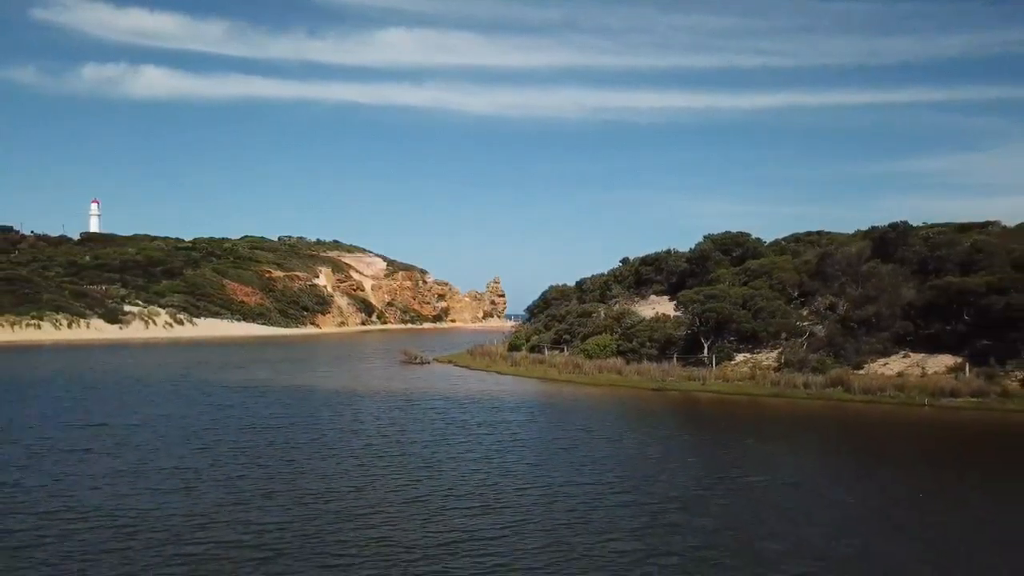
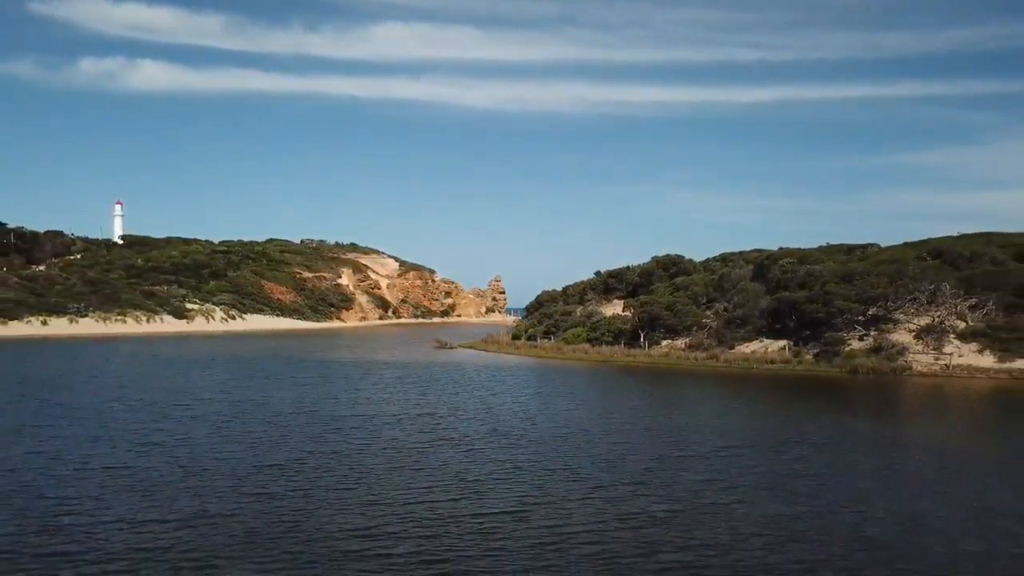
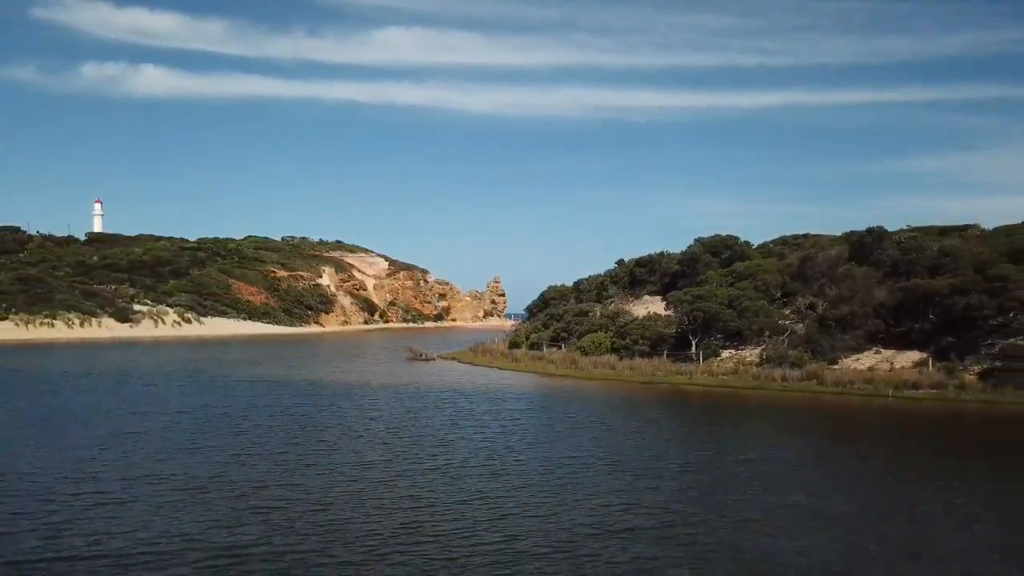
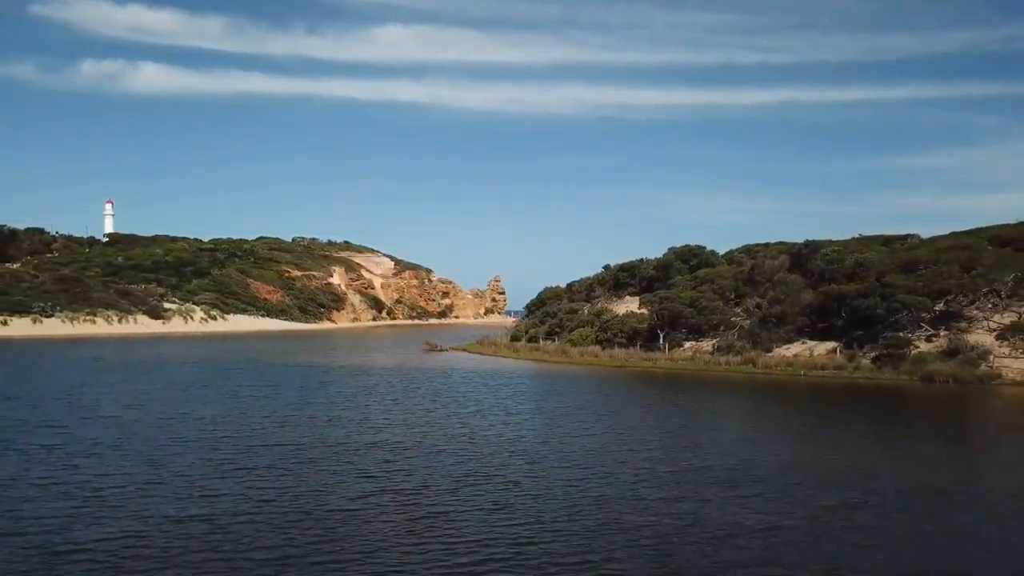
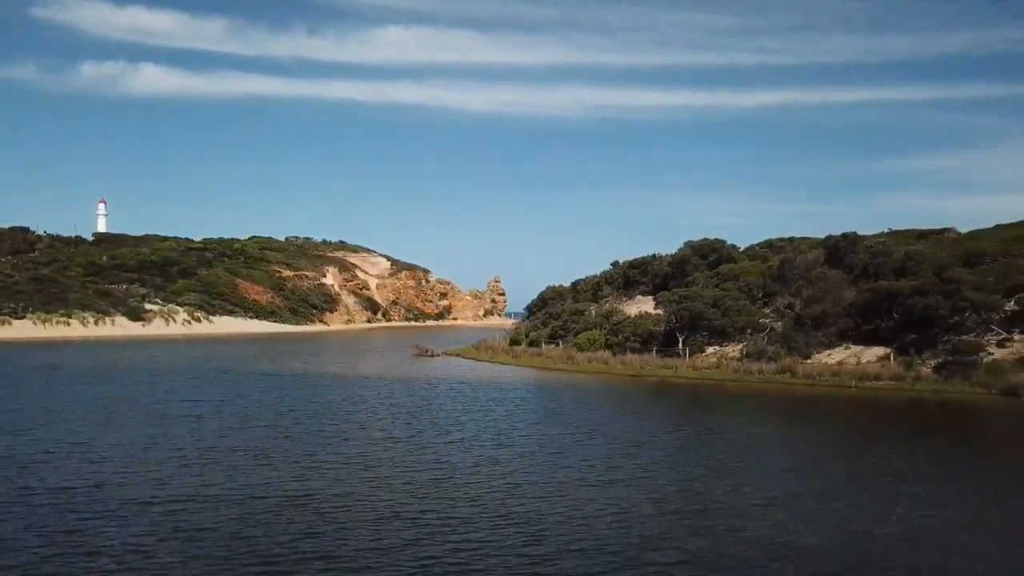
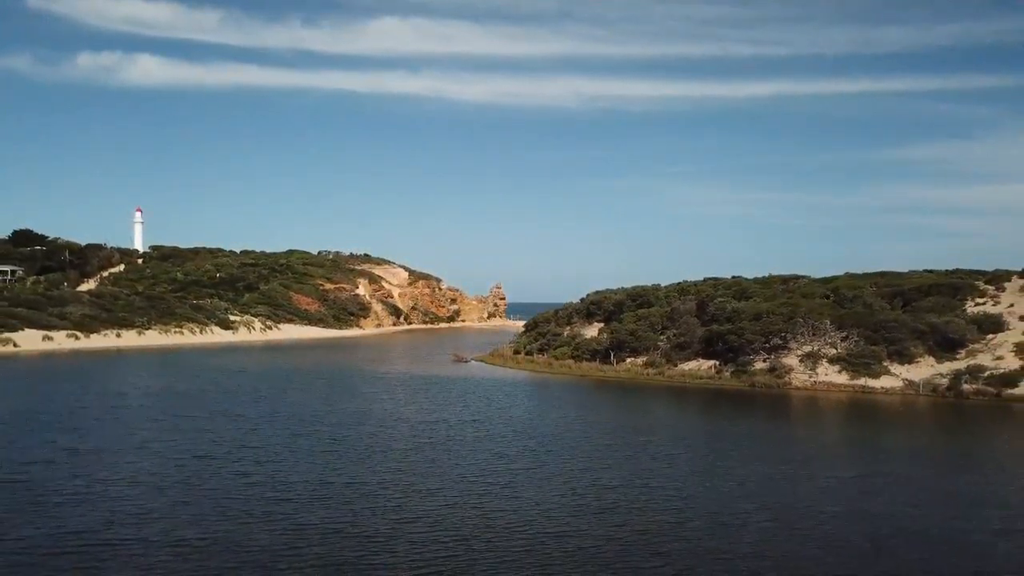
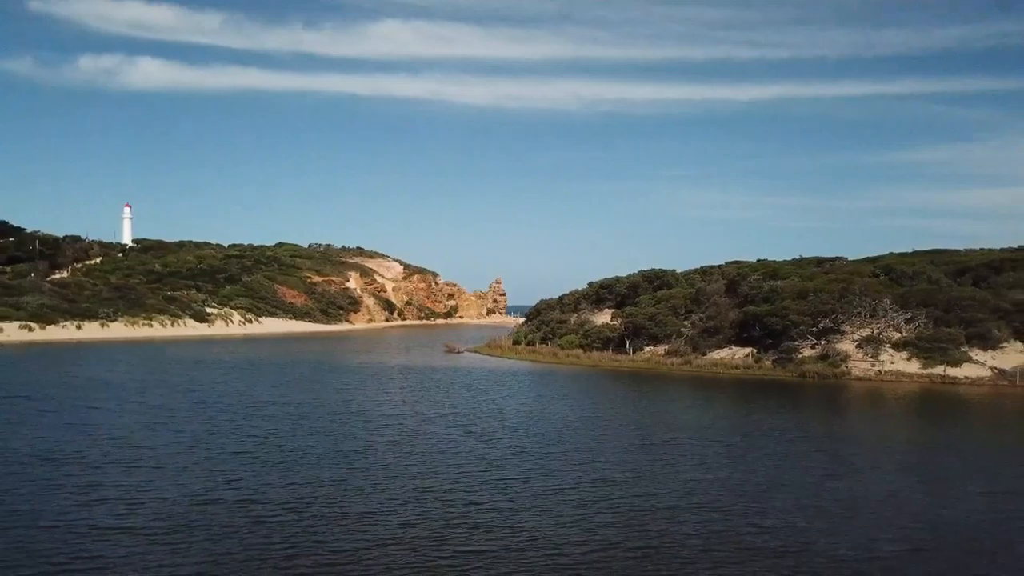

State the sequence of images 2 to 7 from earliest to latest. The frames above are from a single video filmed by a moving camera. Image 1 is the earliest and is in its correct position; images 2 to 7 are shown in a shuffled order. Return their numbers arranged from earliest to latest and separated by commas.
3, 5, 4, 2, 7, 6
